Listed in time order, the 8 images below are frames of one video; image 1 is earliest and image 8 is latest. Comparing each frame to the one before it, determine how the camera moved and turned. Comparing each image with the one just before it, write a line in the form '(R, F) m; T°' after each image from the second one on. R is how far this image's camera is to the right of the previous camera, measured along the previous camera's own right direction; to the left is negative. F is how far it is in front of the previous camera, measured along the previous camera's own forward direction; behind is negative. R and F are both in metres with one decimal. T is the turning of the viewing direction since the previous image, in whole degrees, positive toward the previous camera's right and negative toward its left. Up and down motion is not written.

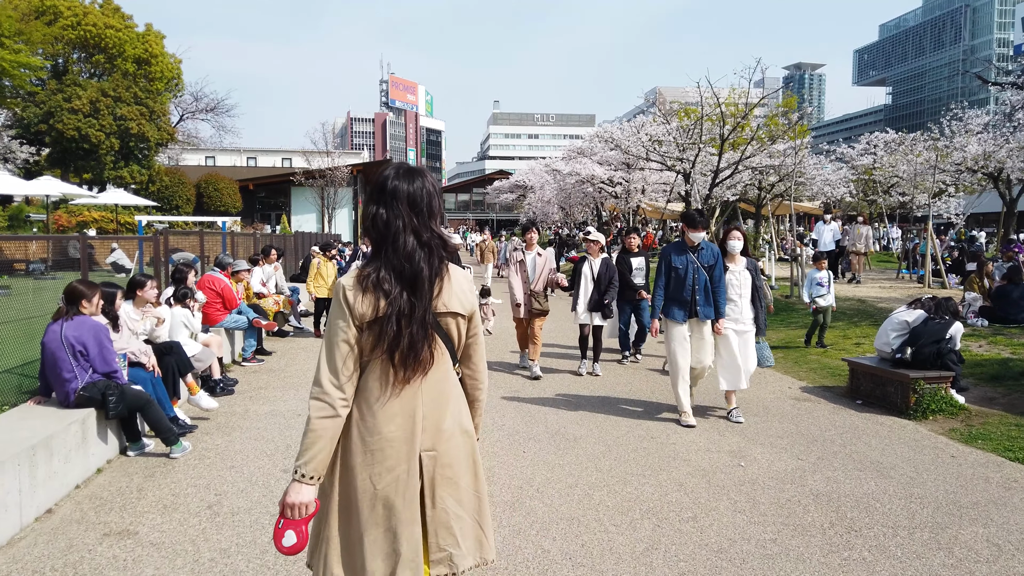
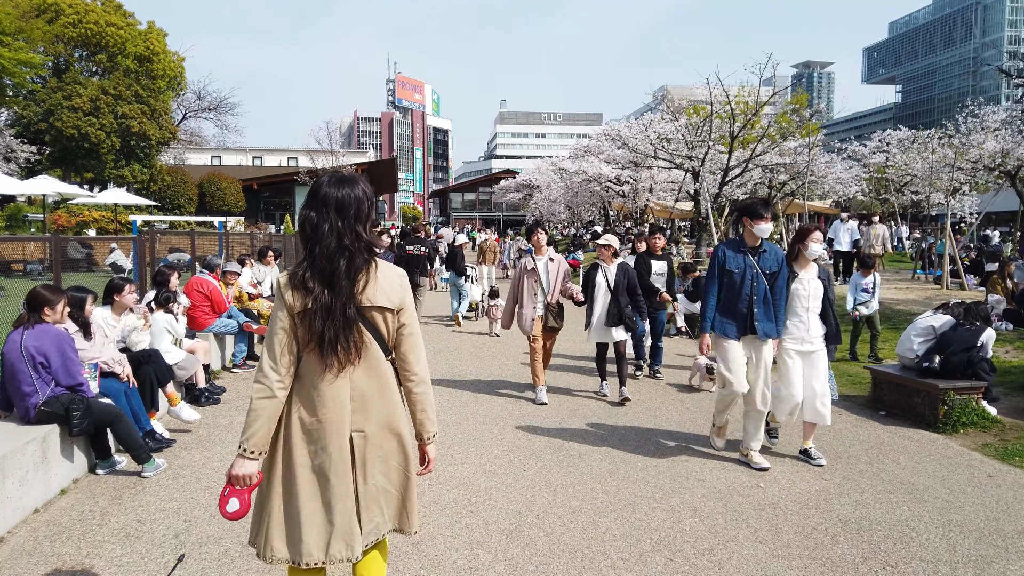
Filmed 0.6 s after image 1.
(0.0, +0.4) m; -1°
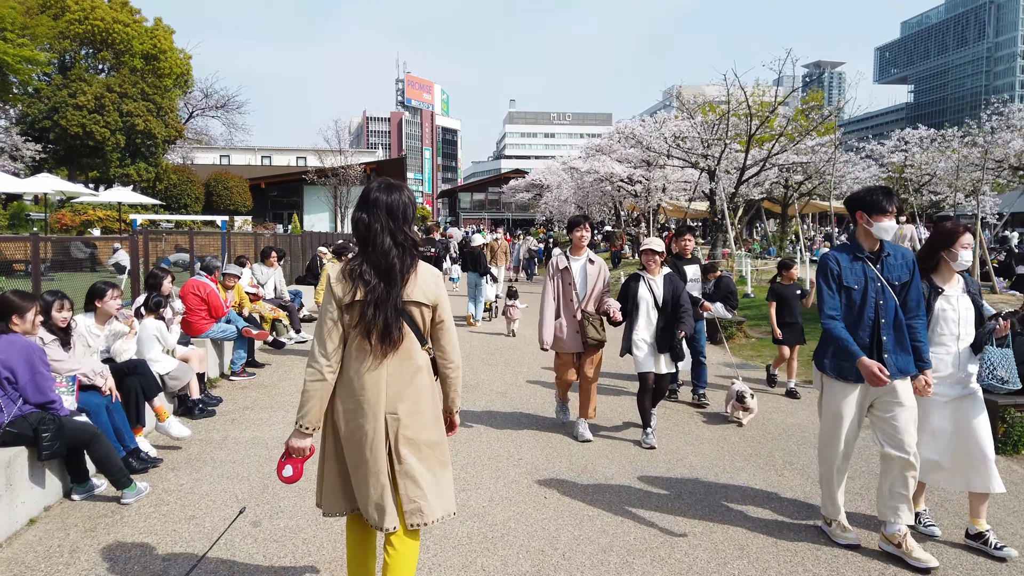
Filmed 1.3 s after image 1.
(-0.1, +0.5) m; -1°
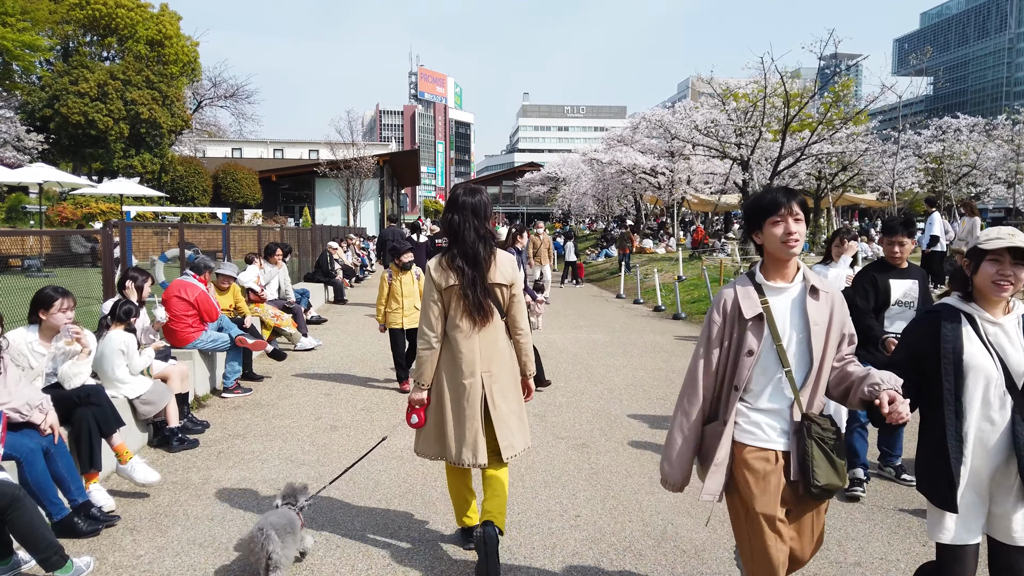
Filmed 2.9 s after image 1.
(-0.2, +1.1) m; -1°
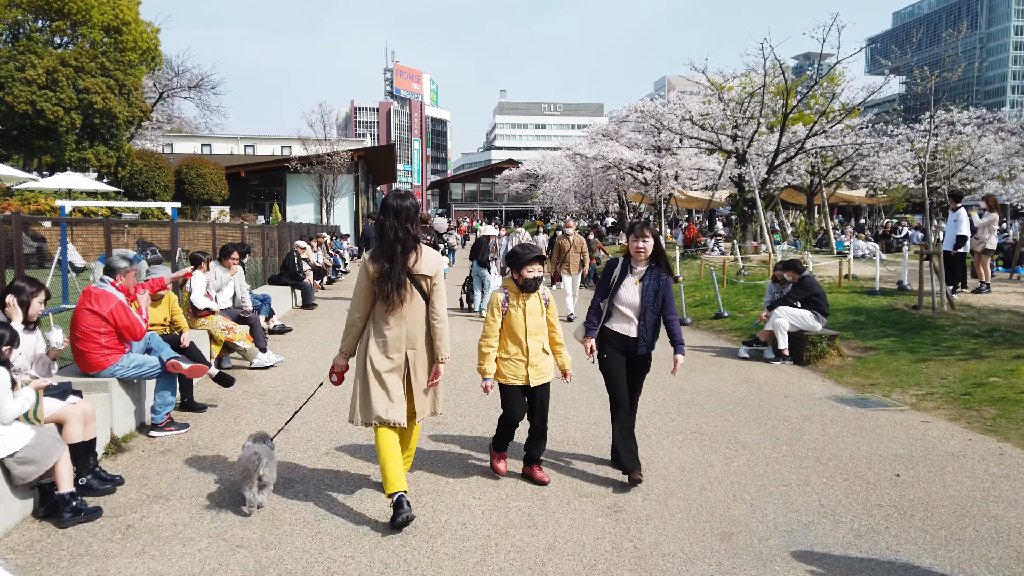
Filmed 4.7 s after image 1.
(-0.2, +1.2) m; +2°
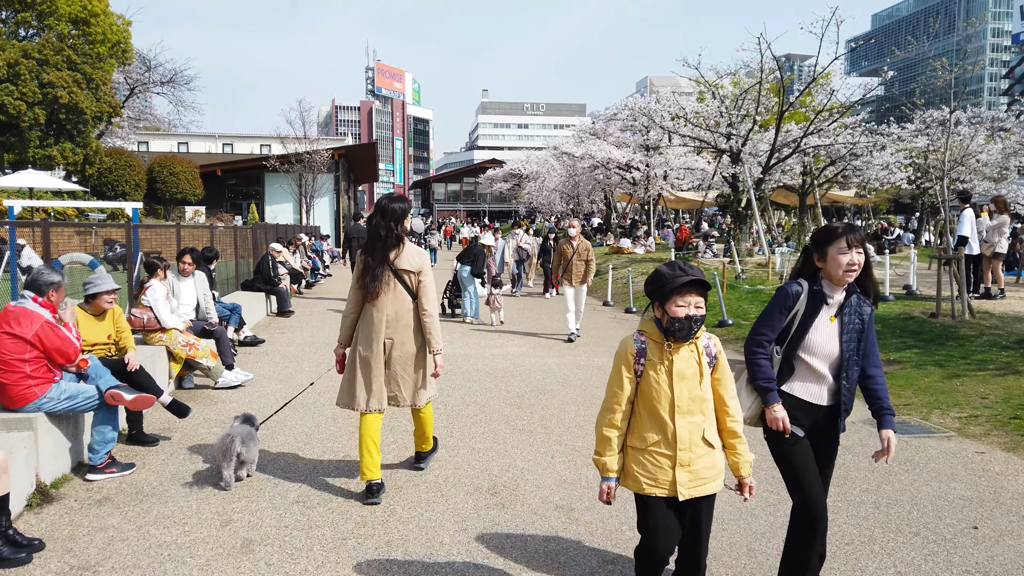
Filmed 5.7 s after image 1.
(-0.1, +0.7) m; +1°
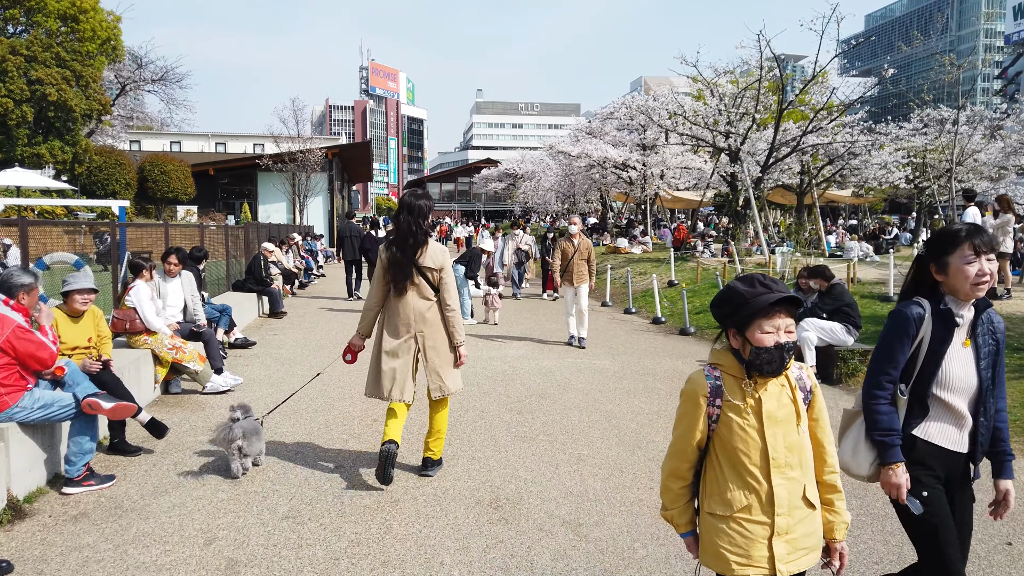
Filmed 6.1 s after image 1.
(0.0, +0.2) m; 0°
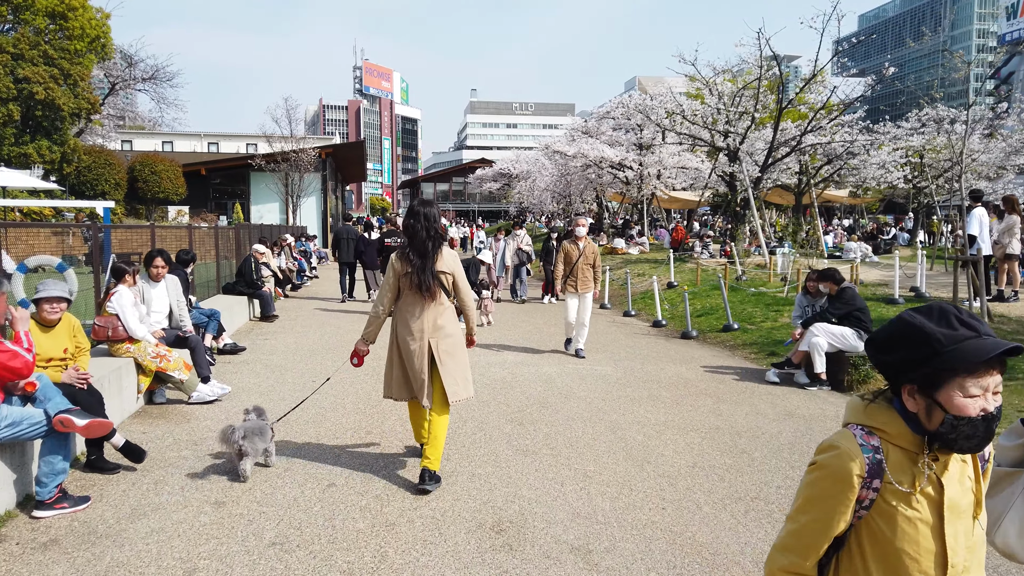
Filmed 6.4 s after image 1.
(0.0, +0.3) m; 0°
